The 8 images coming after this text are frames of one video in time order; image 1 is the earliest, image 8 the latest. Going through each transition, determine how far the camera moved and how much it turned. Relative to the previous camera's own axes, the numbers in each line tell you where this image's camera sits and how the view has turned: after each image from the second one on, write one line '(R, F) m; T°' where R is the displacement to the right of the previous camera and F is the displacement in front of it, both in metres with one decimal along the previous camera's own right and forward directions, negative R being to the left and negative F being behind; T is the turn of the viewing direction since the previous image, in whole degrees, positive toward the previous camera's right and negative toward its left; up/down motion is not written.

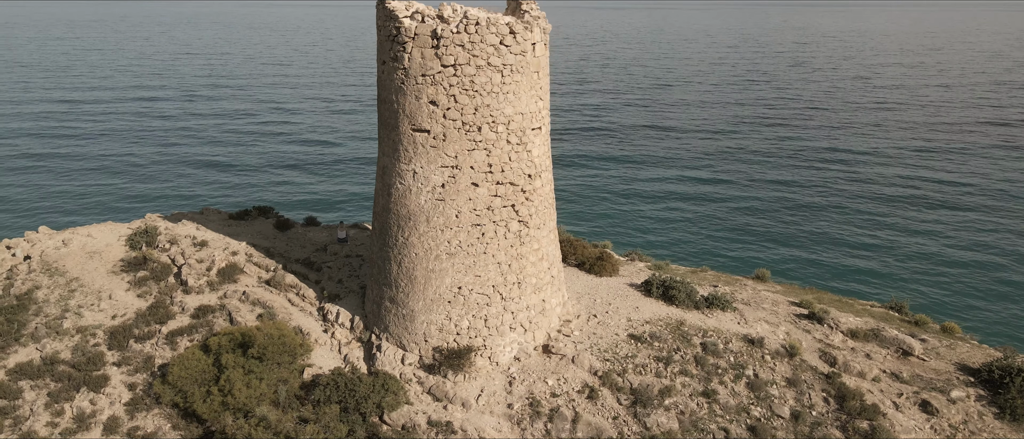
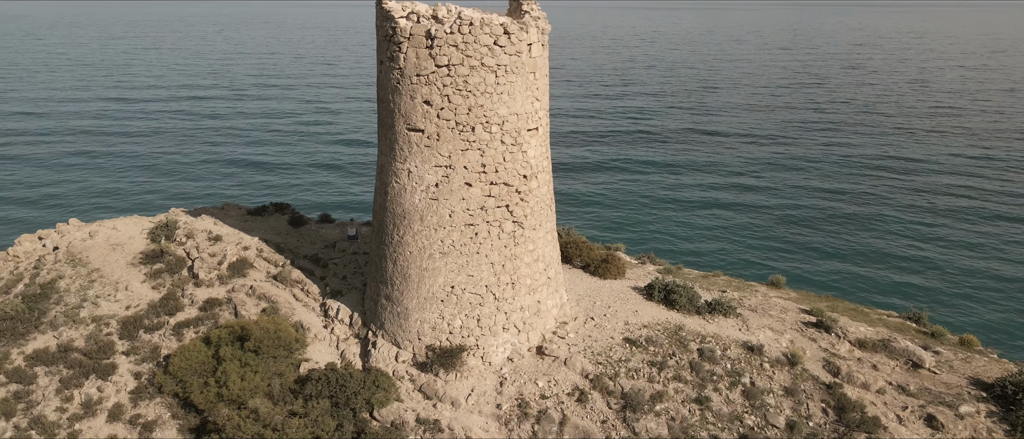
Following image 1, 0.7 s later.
(+0.8, 0.0) m; -3°
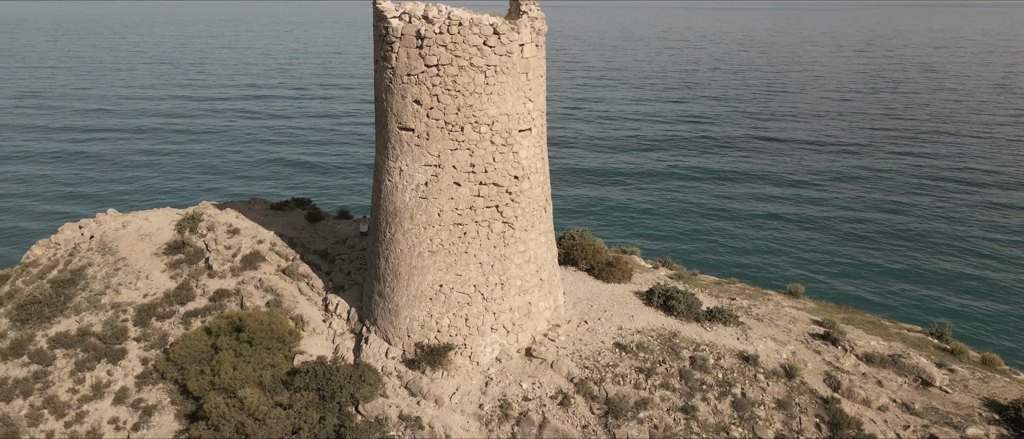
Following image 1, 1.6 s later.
(+1.1, +0.1) m; -5°
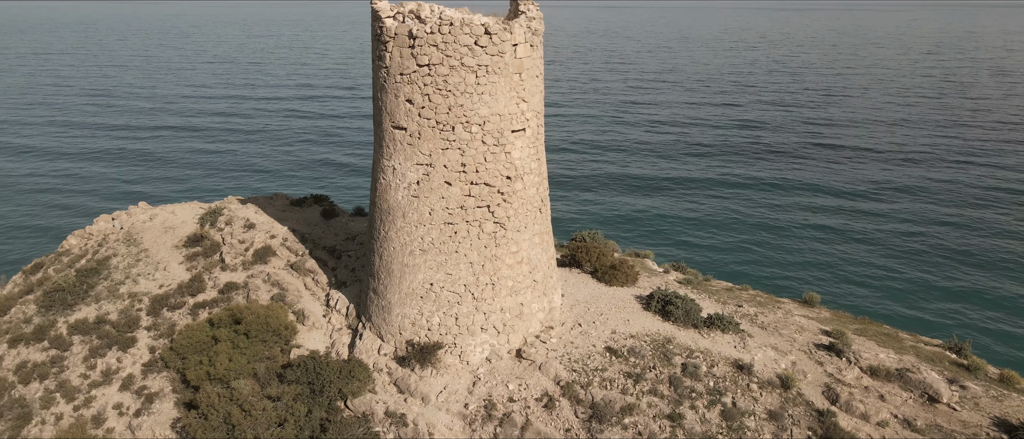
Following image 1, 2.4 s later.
(+1.0, +0.1) m; -4°
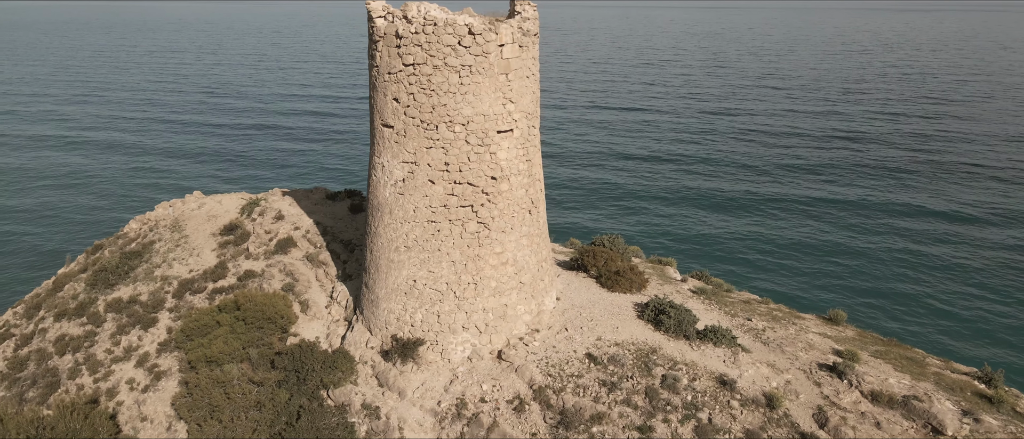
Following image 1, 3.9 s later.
(+1.8, +0.1) m; -7°
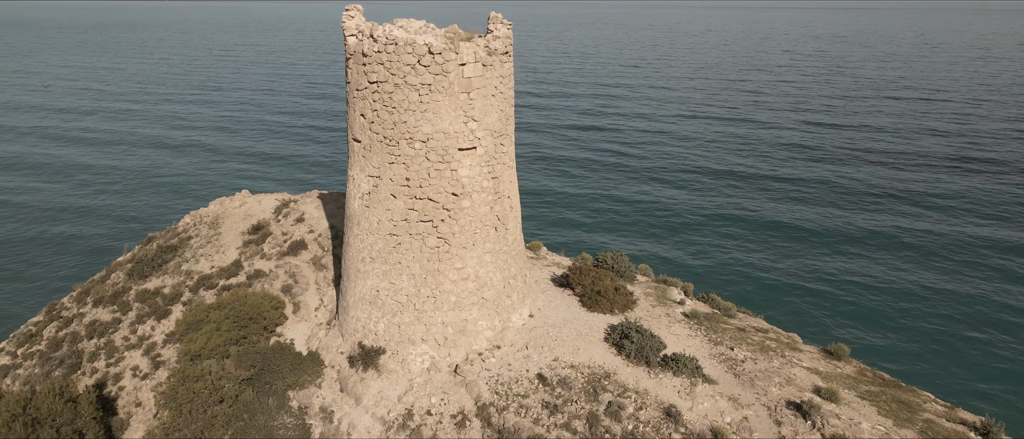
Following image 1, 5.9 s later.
(+2.3, +0.1) m; -8°
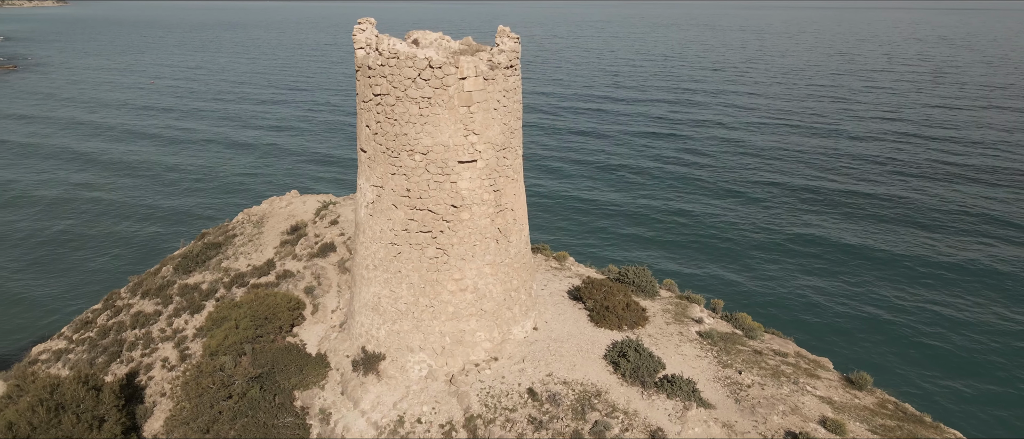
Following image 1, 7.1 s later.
(+1.3, 0.0) m; -6°
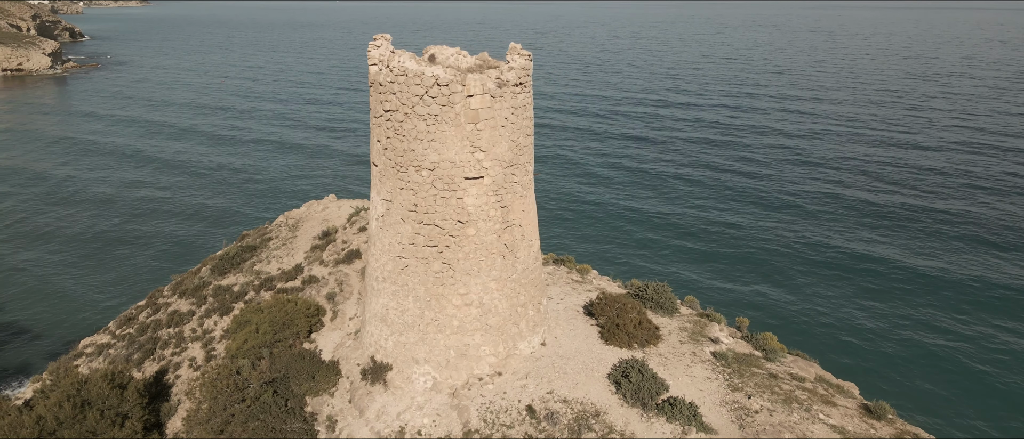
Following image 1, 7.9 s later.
(+0.9, 0.0) m; -5°
